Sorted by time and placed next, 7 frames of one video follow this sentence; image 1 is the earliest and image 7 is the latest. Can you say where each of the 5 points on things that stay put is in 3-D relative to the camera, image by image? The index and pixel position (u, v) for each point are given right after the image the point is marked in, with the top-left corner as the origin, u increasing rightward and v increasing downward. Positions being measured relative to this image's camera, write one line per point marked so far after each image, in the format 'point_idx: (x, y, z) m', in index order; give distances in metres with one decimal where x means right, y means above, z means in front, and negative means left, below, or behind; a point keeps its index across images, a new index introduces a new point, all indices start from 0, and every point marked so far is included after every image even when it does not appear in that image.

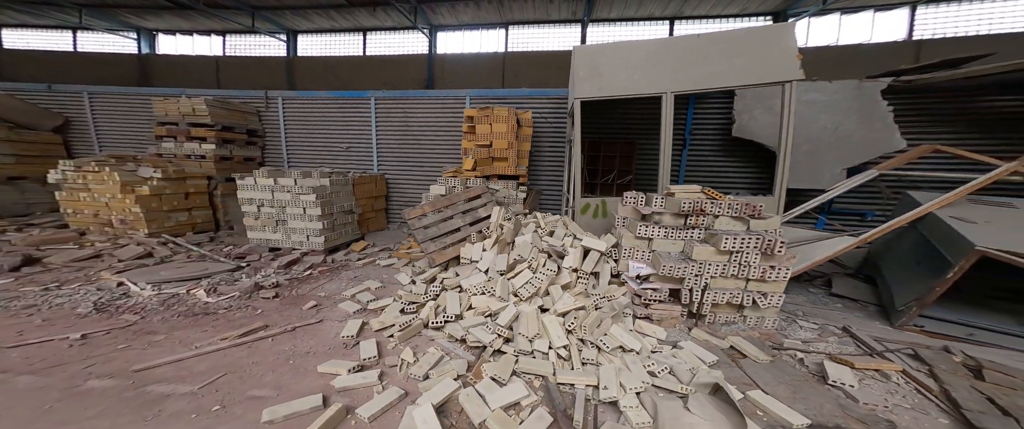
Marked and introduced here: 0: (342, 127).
0: (-3.1, +1.7, +5.8) m
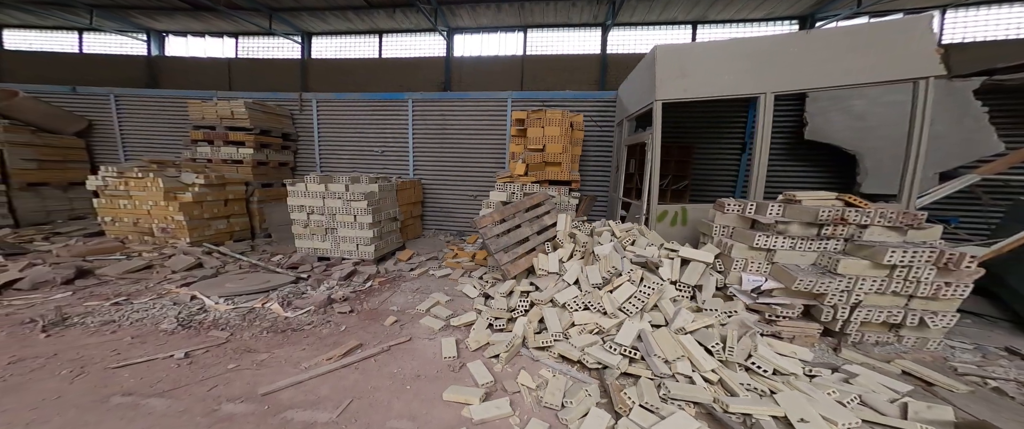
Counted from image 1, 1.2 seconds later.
0: (-2.5, +1.6, +5.6) m
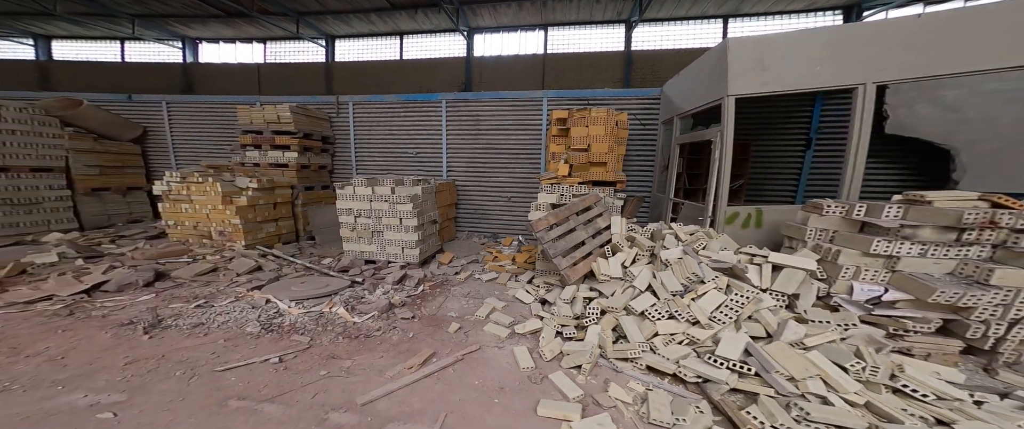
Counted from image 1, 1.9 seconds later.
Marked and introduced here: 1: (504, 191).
0: (-1.9, +1.6, +5.7) m
1: (-0.1, +0.4, +5.6) m
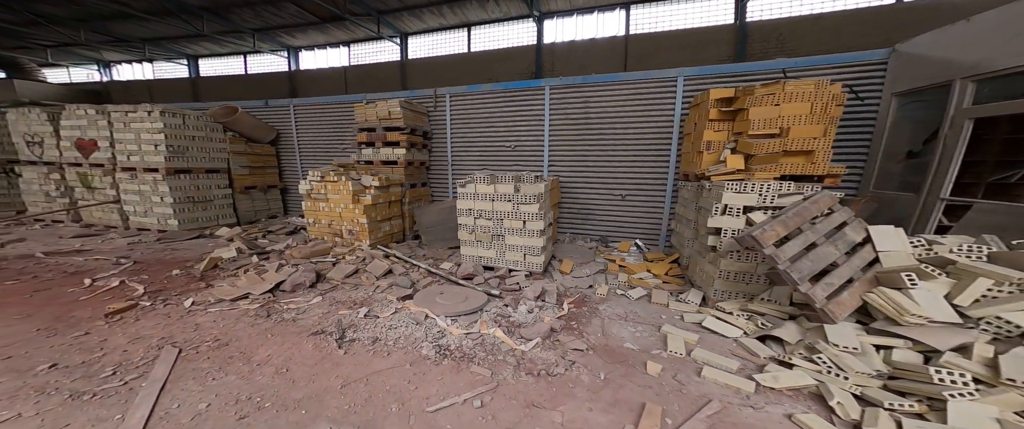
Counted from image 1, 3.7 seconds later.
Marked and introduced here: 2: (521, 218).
0: (0.0, +1.6, +5.3) m
1: (+1.8, +0.4, +4.9) m
2: (+0.1, -0.1, +3.4) m
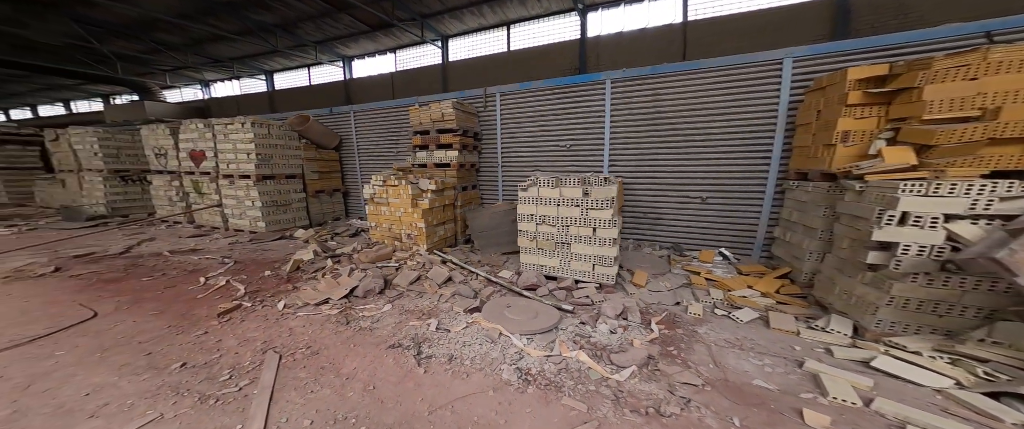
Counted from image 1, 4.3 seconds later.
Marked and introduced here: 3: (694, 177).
0: (+1.1, +1.6, +5.0) m
1: (+2.9, +0.4, +4.4) m
2: (+1.0, -0.1, +3.0) m
3: (+2.9, +0.6, +4.3) m
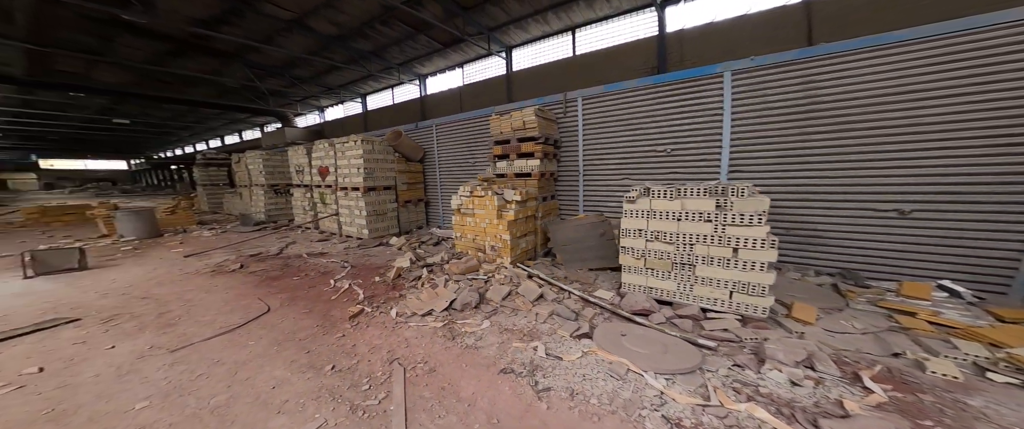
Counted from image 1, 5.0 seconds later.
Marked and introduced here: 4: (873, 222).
0: (+2.9, +1.3, +4.2) m
1: (+4.5, +0.1, +3.3) m
2: (+2.4, -0.3, +2.3) m
3: (+4.5, +0.3, +3.2) m
4: (+4.4, -0.1, +3.4) m
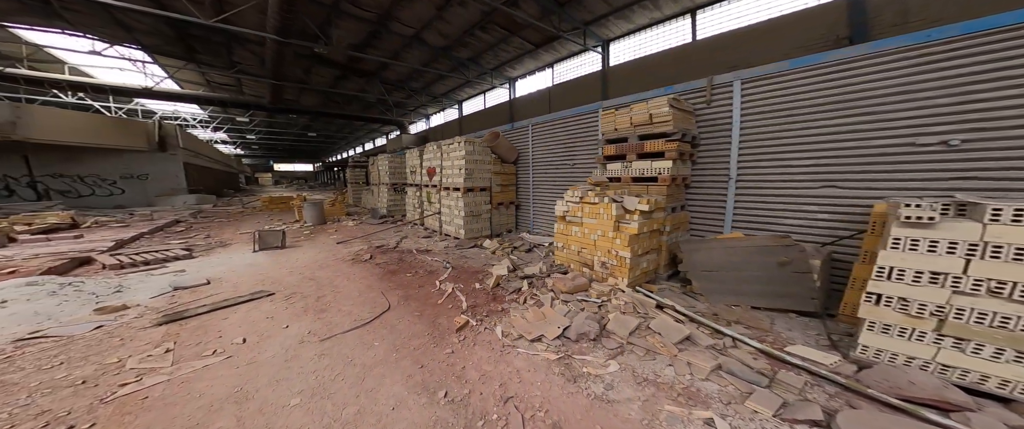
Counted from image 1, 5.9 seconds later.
0: (+5.0, +0.9, +1.8) m
1: (+6.3, -0.3, +0.5) m
2: (+4.0, -0.6, 0.0) m
3: (+6.3, -0.1, +0.4) m
4: (+6.2, -0.5, +0.6) m
